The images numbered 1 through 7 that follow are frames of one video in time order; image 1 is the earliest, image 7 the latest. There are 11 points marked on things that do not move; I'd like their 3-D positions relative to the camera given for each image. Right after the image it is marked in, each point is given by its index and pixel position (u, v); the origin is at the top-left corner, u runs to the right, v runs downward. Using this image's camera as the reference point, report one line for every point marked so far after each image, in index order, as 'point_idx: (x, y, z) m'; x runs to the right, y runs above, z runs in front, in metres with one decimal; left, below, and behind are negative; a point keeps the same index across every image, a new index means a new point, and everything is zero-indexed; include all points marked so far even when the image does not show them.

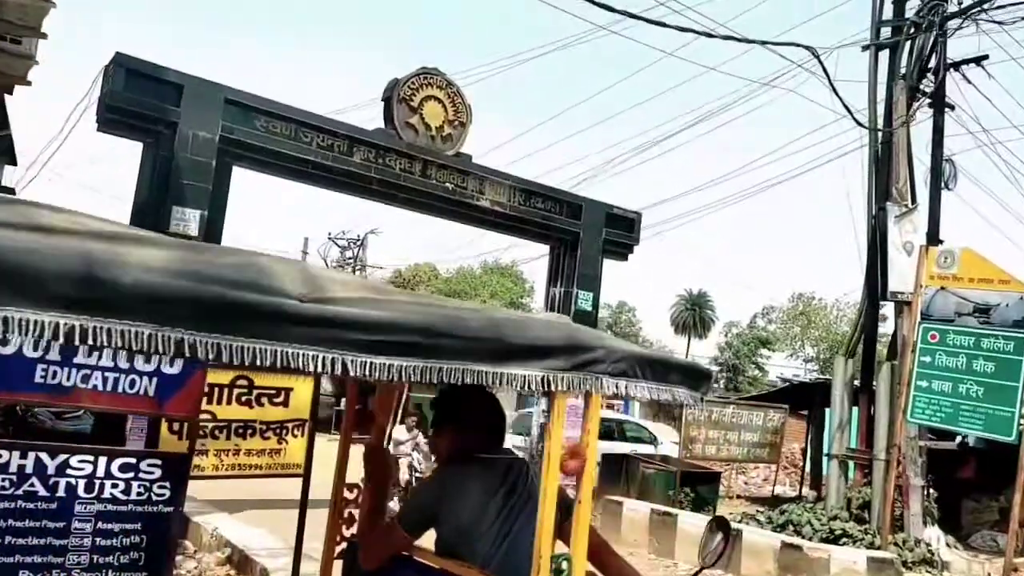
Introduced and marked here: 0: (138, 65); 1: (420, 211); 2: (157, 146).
0: (-4.1, +2.4, +8.5) m
1: (-1.3, +1.1, +11.1) m
2: (-4.1, +1.6, +8.8) m
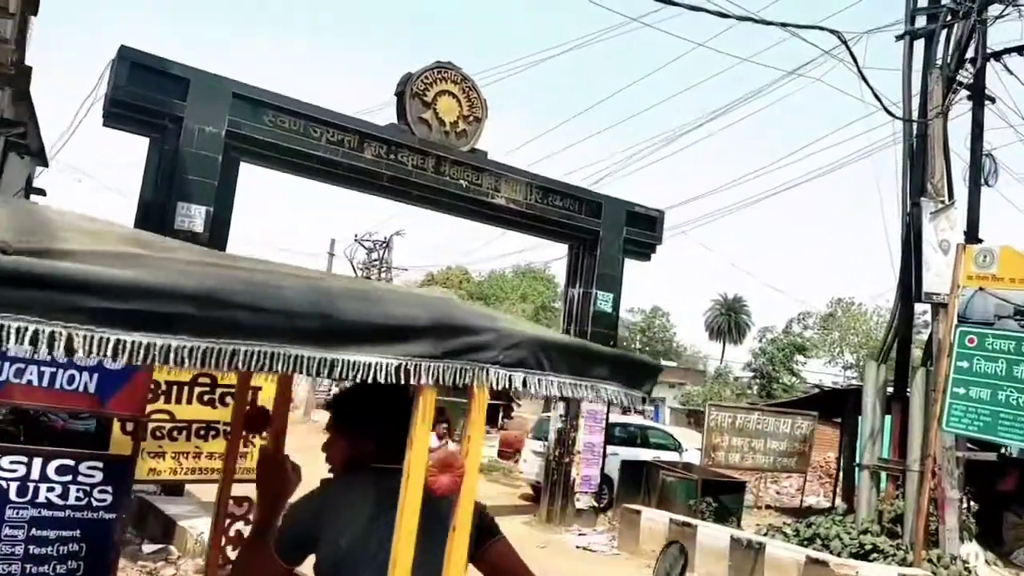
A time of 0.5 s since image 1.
0: (-4.0, +2.5, +8.4) m
1: (-1.1, +1.1, +10.8) m
2: (-3.9, +1.7, +8.7) m
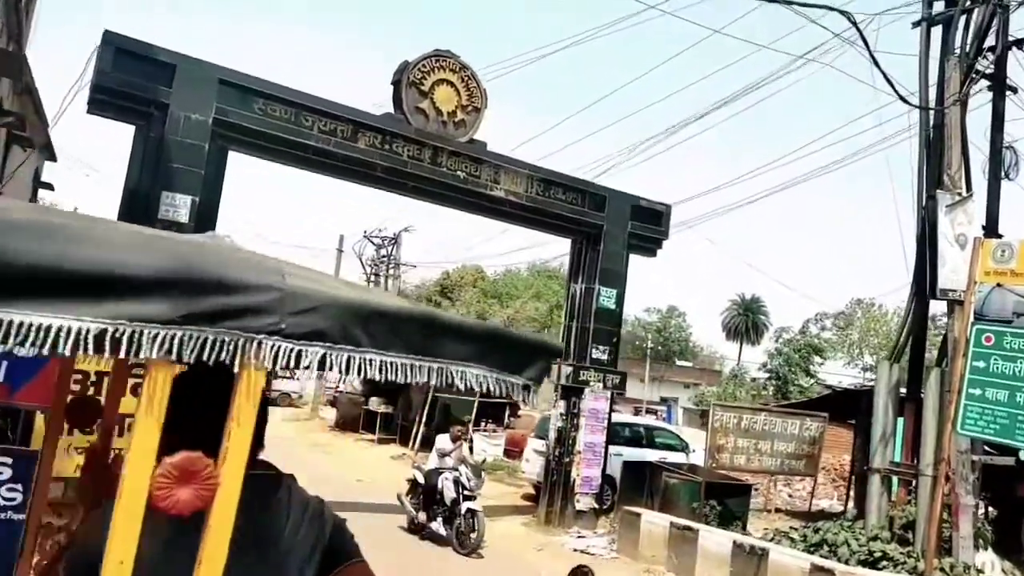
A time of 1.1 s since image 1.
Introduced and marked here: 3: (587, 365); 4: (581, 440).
0: (-4.0, +2.6, +8.1) m
1: (-1.1, +1.2, +10.5) m
2: (-4.0, +1.8, +8.5) m
3: (+1.1, -1.1, +11.4) m
4: (+1.0, -2.2, +11.3) m
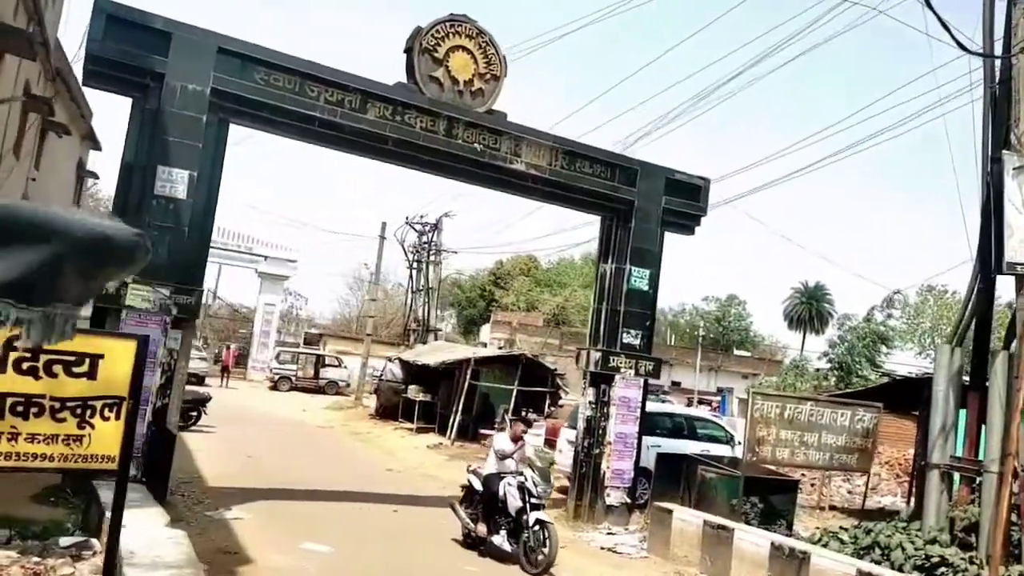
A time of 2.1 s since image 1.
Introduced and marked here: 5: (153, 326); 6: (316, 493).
0: (-3.9, +2.8, +7.8) m
1: (-0.8, +1.5, +9.9) m
2: (-3.8, +2.0, +8.1) m
3: (+1.4, -0.9, +10.7) m
4: (+1.3, -1.9, +10.6) m
5: (-3.7, -0.4, +7.9) m
6: (-2.7, -2.8, +10.7) m
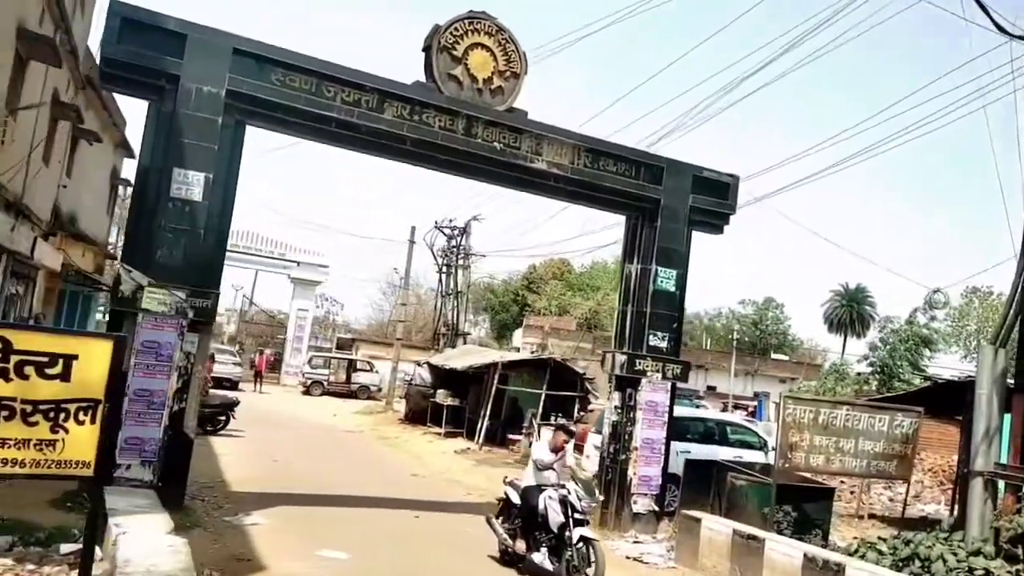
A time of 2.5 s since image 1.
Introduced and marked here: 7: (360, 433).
0: (-3.8, +2.7, +7.7) m
1: (-0.5, +1.4, +9.8) m
2: (-3.7, +1.9, +8.1) m
3: (+1.8, -0.9, +10.4) m
4: (+1.7, -2.0, +10.3) m
5: (-3.5, -0.4, +7.9) m
6: (-2.4, -2.9, +10.5) m
7: (-3.8, -3.6, +19.4) m
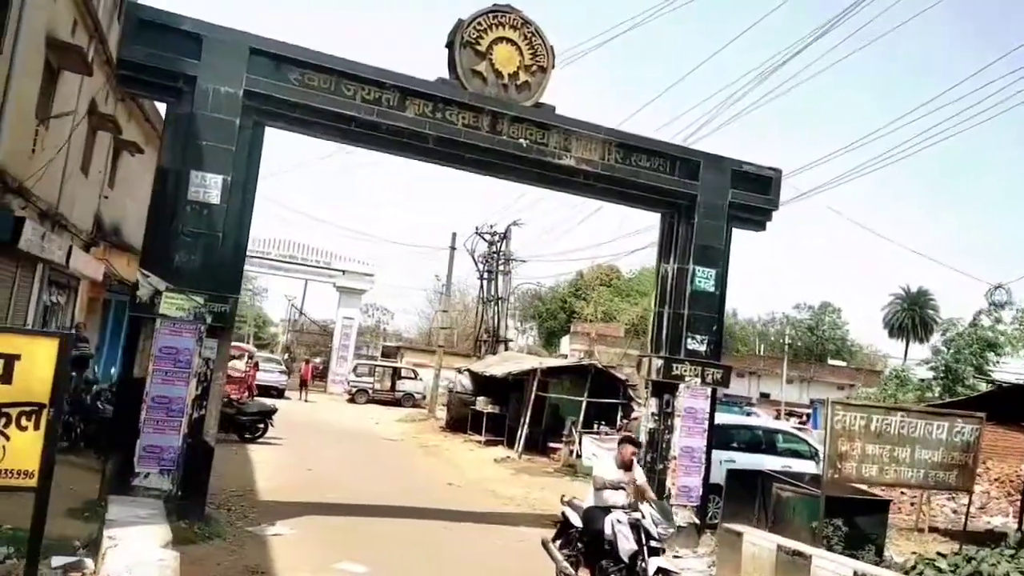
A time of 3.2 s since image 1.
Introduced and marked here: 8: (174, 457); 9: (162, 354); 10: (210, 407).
0: (-3.6, +2.7, +7.6) m
1: (-0.2, +1.4, +9.4) m
2: (-3.4, +1.9, +8.0) m
3: (+2.2, -0.9, +9.9) m
4: (+2.1, -2.0, +9.8) m
5: (-3.2, -0.5, +7.7) m
6: (-1.9, -2.9, +10.3) m
7: (-2.8, -3.8, +19.3) m
8: (-3.3, -1.7, +7.6) m
9: (-3.5, -0.6, +7.6) m
10: (-3.1, -1.2, +8.0) m
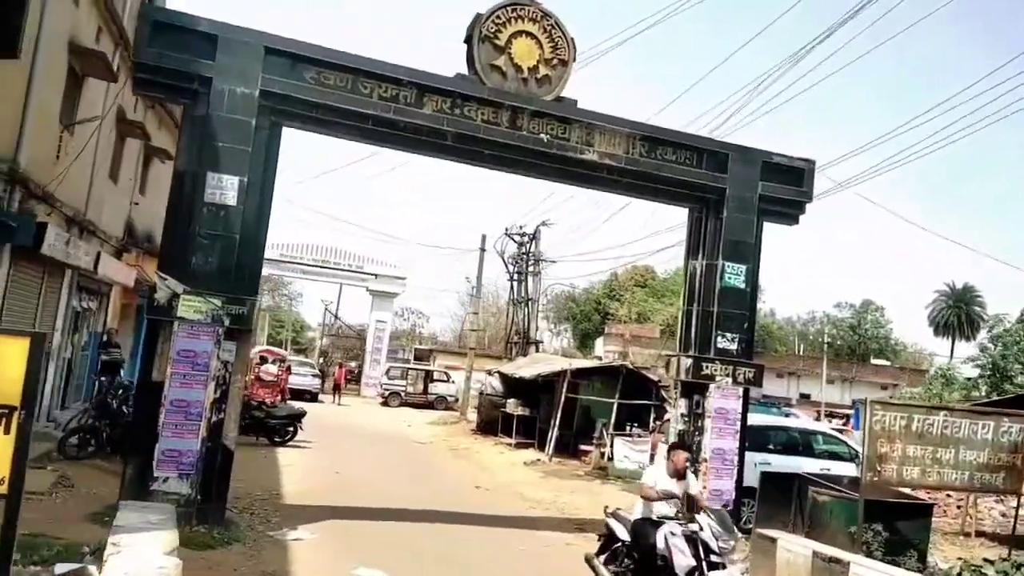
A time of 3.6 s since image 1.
0: (-3.4, +2.7, +7.6) m
1: (0.0, +1.4, +9.2) m
2: (-3.2, +1.8, +7.9) m
3: (+2.5, -0.8, +9.6) m
4: (+2.4, -1.9, +9.4) m
5: (-3.0, -0.5, +7.7) m
6: (-1.6, -2.9, +10.2) m
7: (-2.0, -3.9, +19.2) m
8: (-3.1, -1.7, +7.6) m
9: (-3.2, -0.7, +7.6) m
10: (-2.9, -1.2, +7.9) m
